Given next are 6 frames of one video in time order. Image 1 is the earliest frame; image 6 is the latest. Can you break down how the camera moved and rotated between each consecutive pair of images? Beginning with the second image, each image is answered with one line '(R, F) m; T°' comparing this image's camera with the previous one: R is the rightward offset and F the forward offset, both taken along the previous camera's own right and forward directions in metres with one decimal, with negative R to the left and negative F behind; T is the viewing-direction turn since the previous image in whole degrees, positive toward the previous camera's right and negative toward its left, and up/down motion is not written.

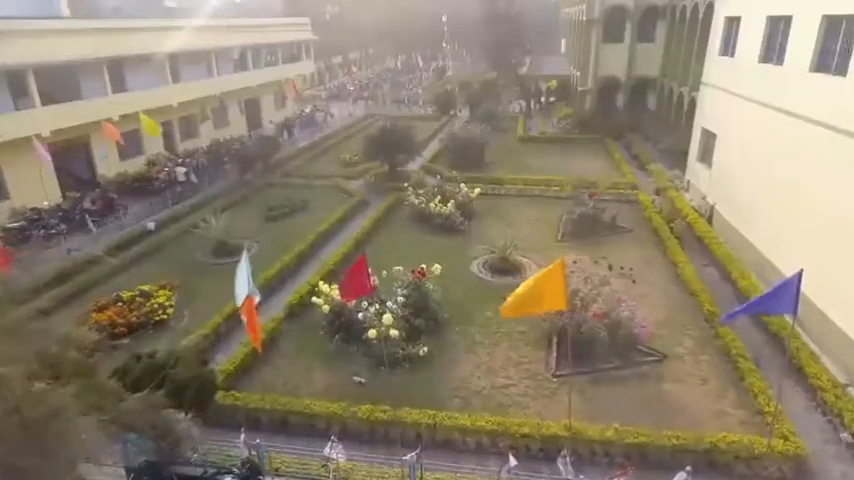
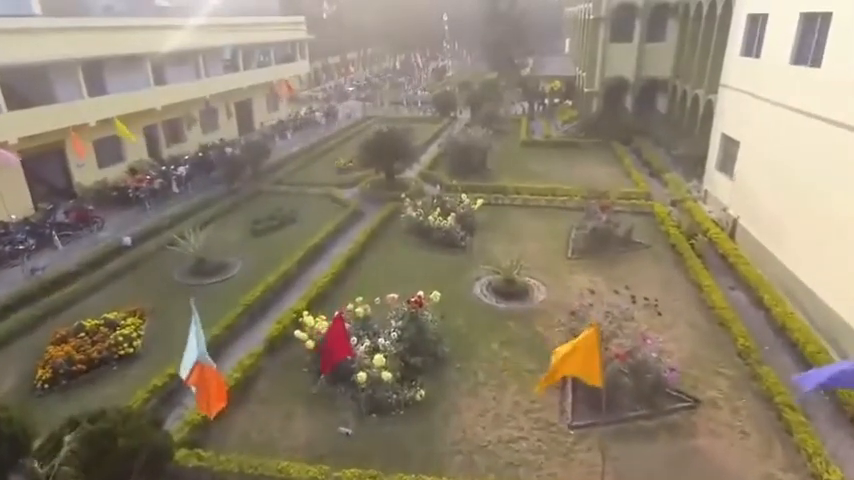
(+0.1, +1.4) m; 0°
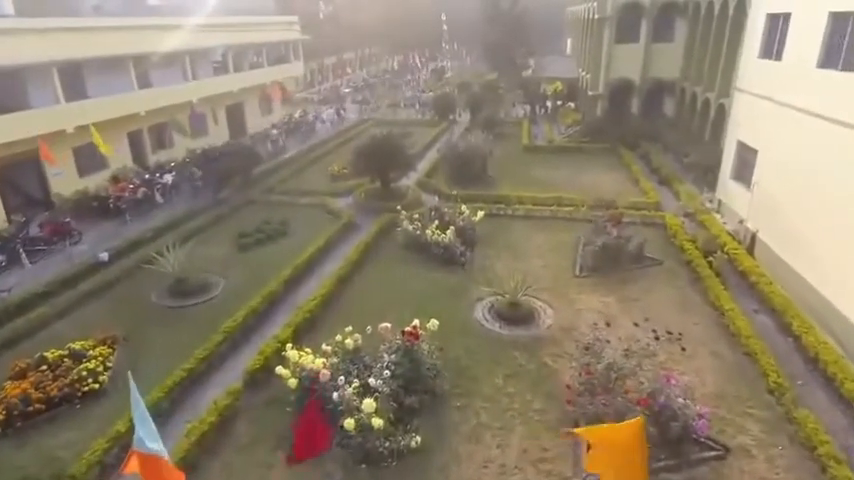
(+0.1, +1.1) m; 0°
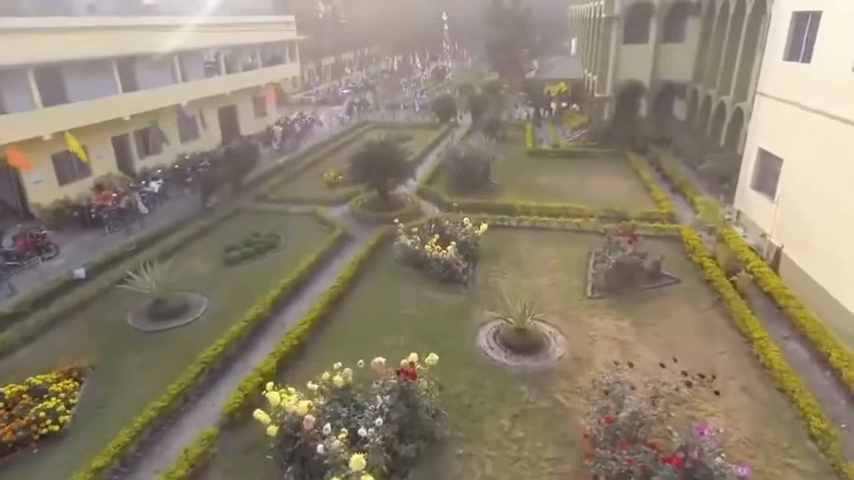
(0.0, +1.1) m; 0°
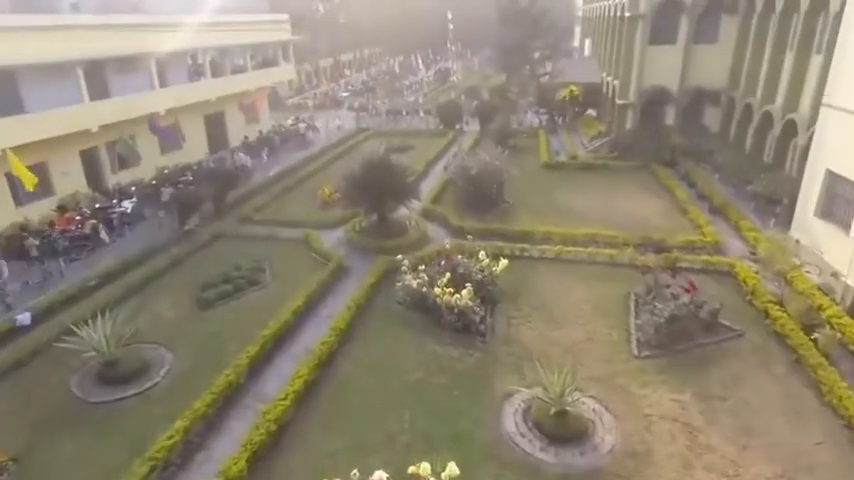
(-0.2, +2.3) m; 0°
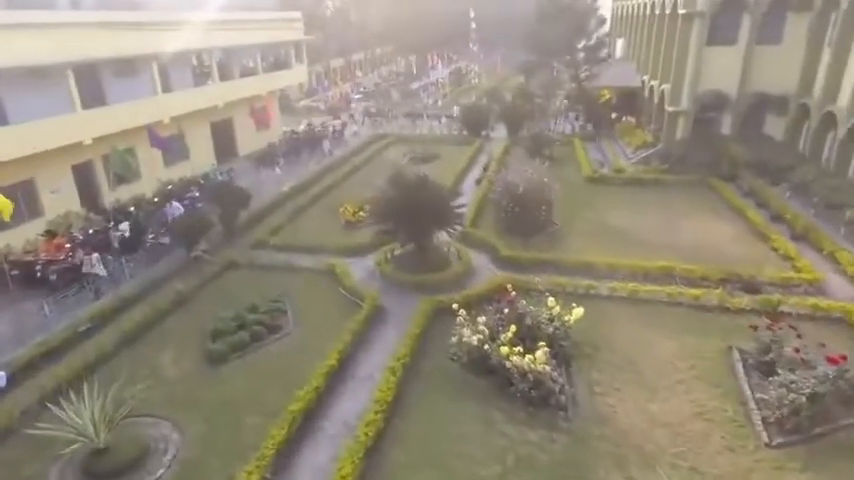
(-1.2, +2.2) m; 0°
